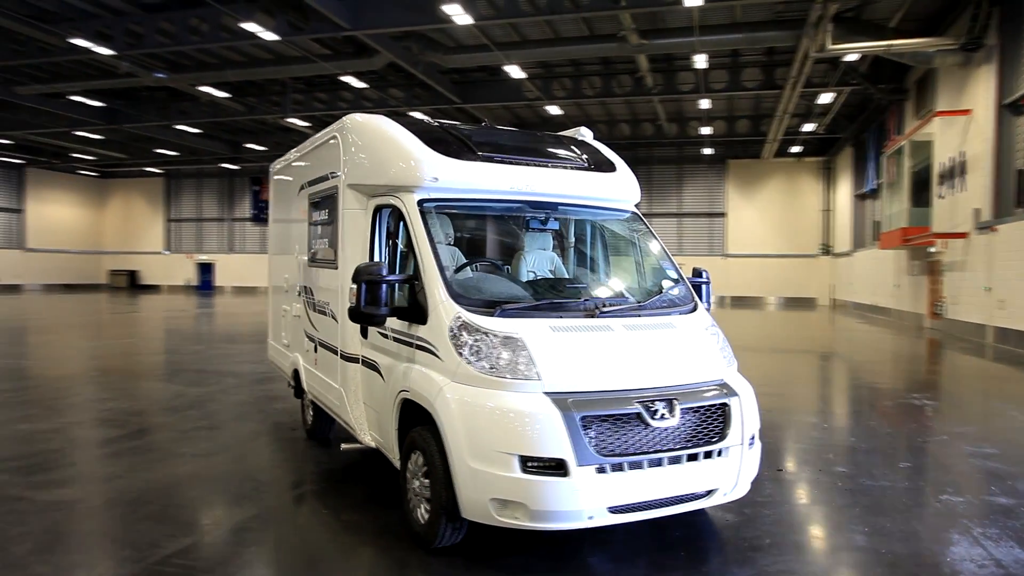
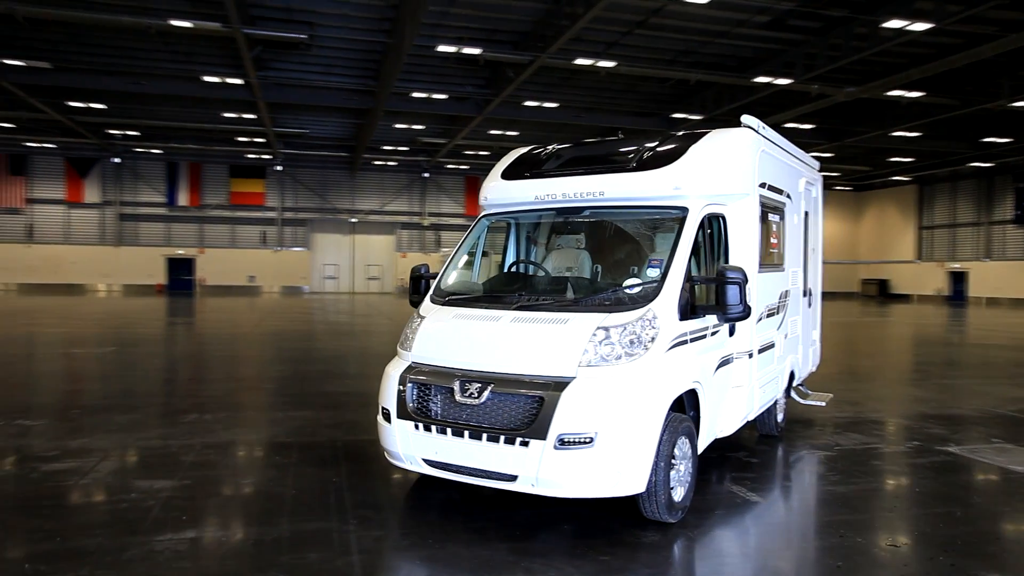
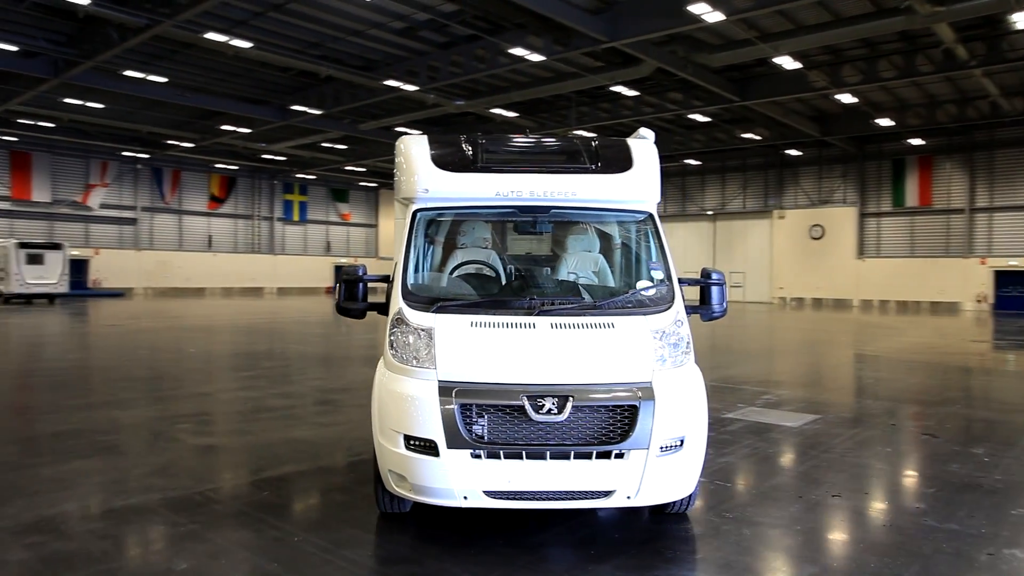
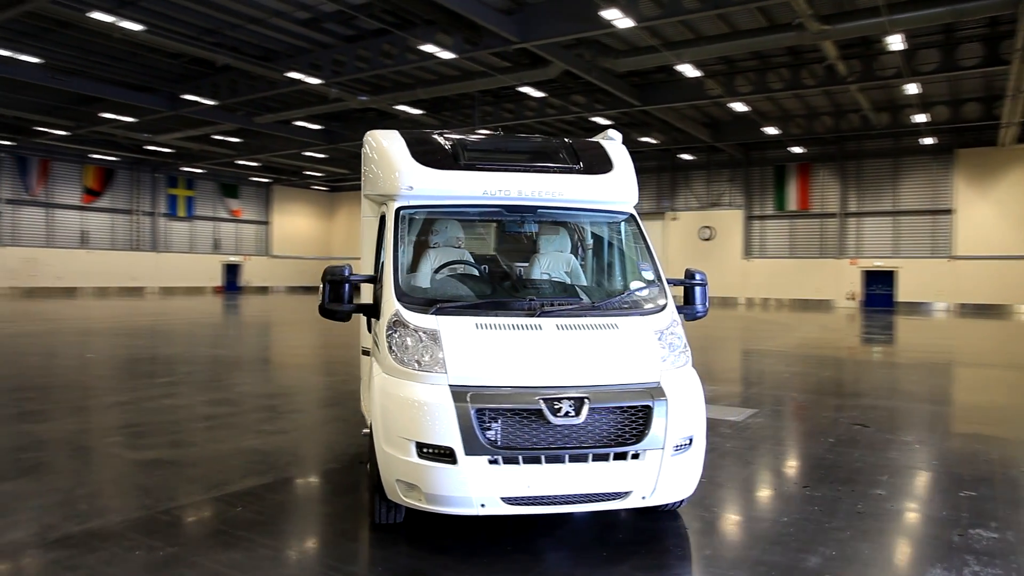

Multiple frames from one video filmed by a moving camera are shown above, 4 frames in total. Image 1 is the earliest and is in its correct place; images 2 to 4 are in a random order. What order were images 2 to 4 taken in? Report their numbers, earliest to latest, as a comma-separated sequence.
4, 3, 2
